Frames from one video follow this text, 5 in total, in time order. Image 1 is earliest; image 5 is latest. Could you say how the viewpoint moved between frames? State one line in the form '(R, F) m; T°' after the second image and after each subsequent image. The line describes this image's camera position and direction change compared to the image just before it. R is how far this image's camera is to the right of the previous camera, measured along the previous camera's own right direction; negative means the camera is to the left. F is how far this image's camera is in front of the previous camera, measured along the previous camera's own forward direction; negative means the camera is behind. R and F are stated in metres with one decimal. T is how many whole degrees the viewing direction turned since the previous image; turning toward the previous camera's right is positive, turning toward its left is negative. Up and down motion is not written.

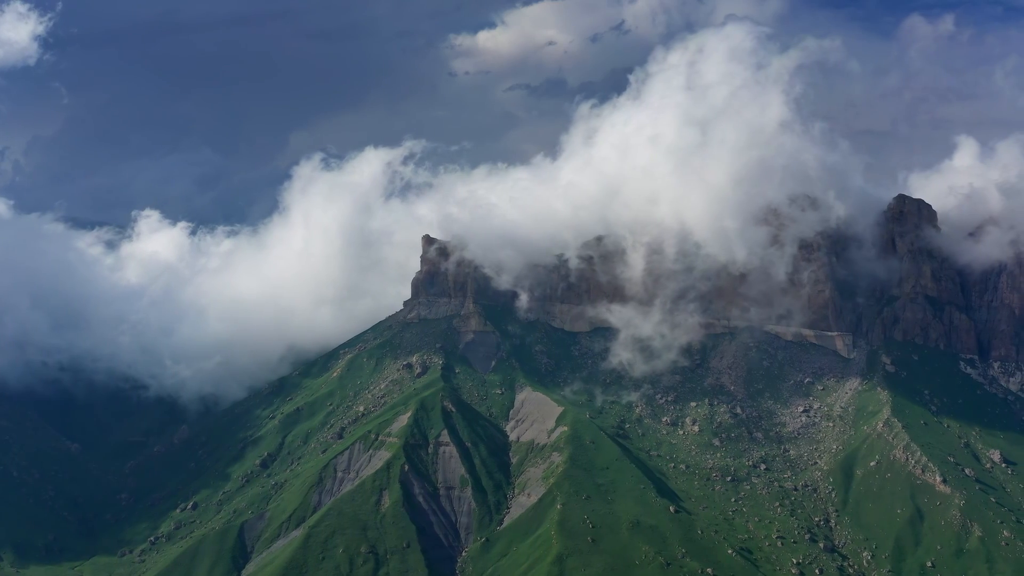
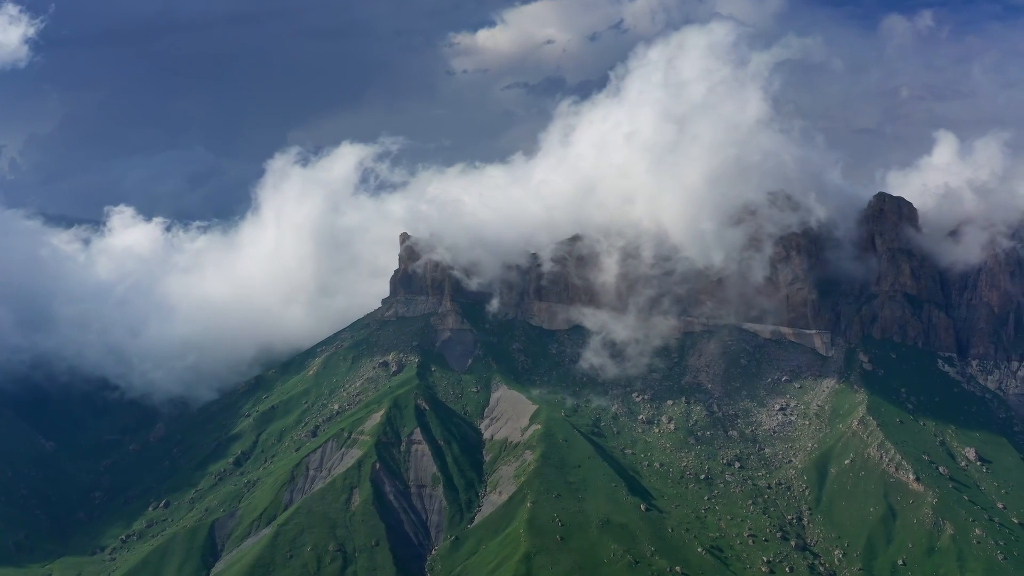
(+16.4, +0.8) m; 0°
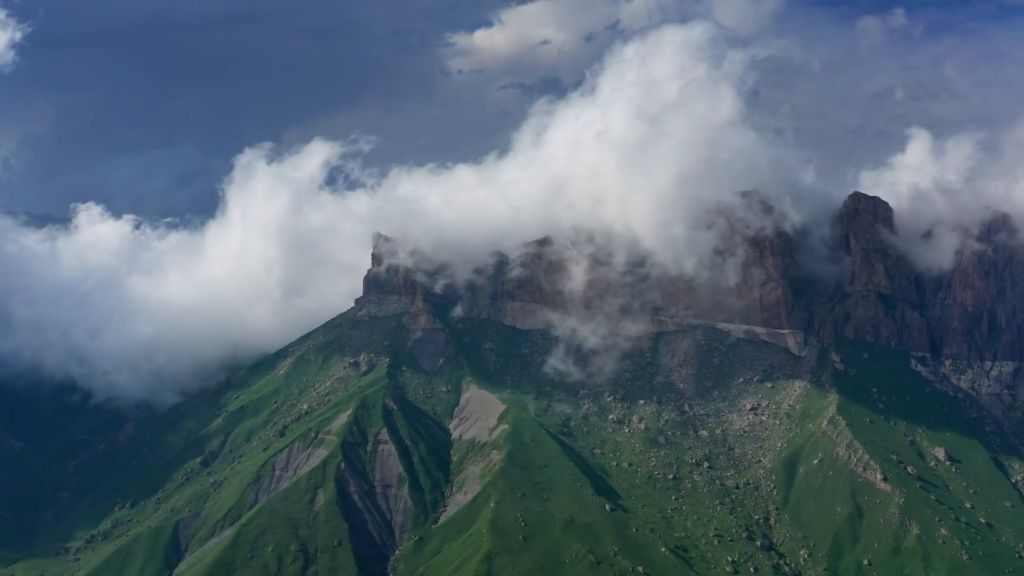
(+18.3, +1.1) m; 0°
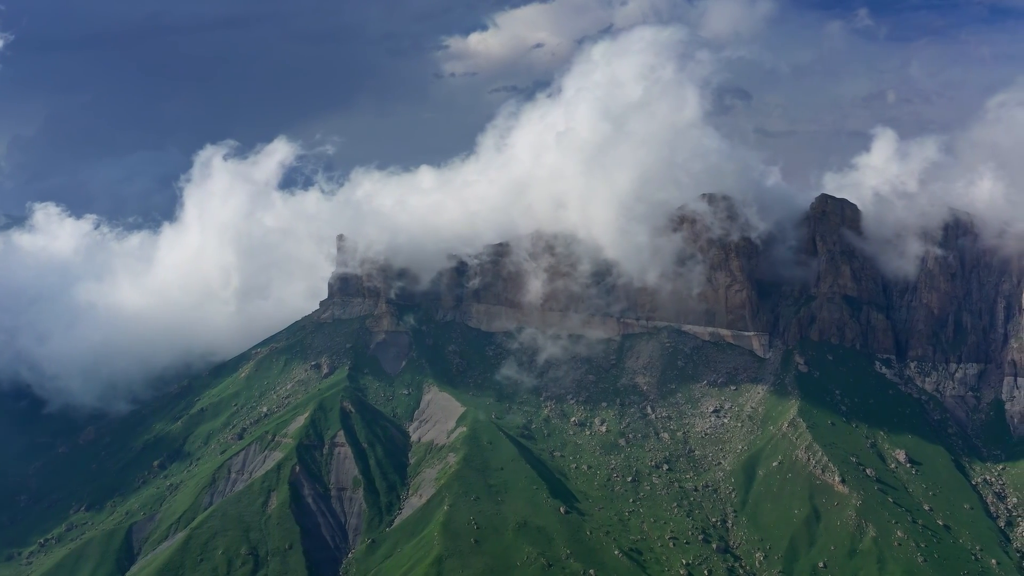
(+22.8, +1.3) m; 0°
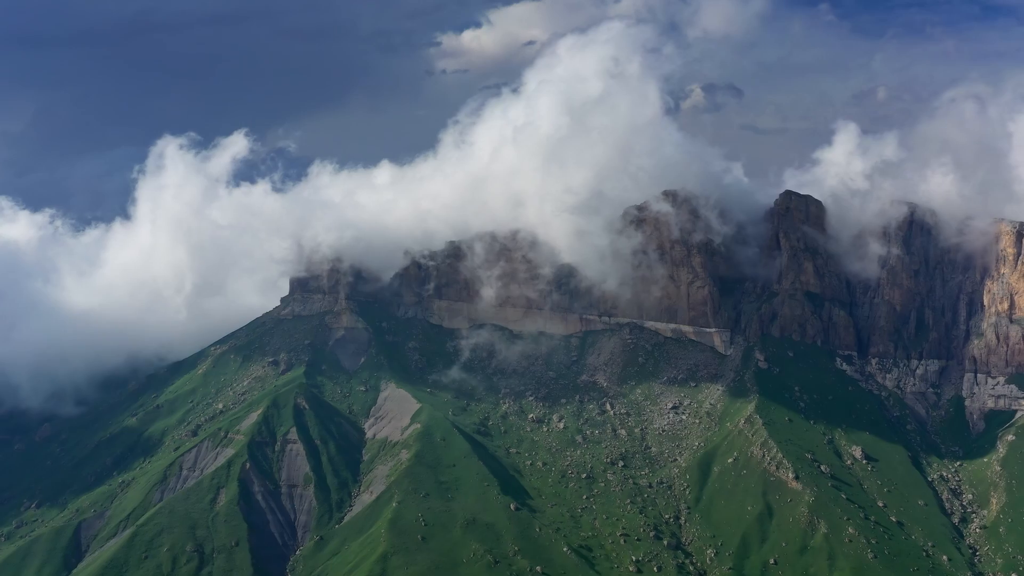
(+24.1, +1.6) m; 0°
